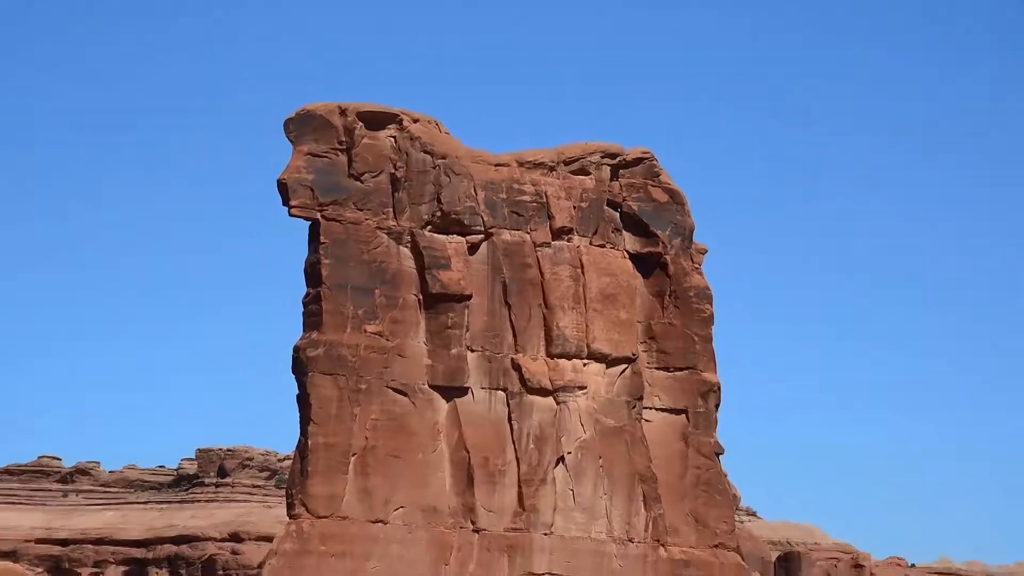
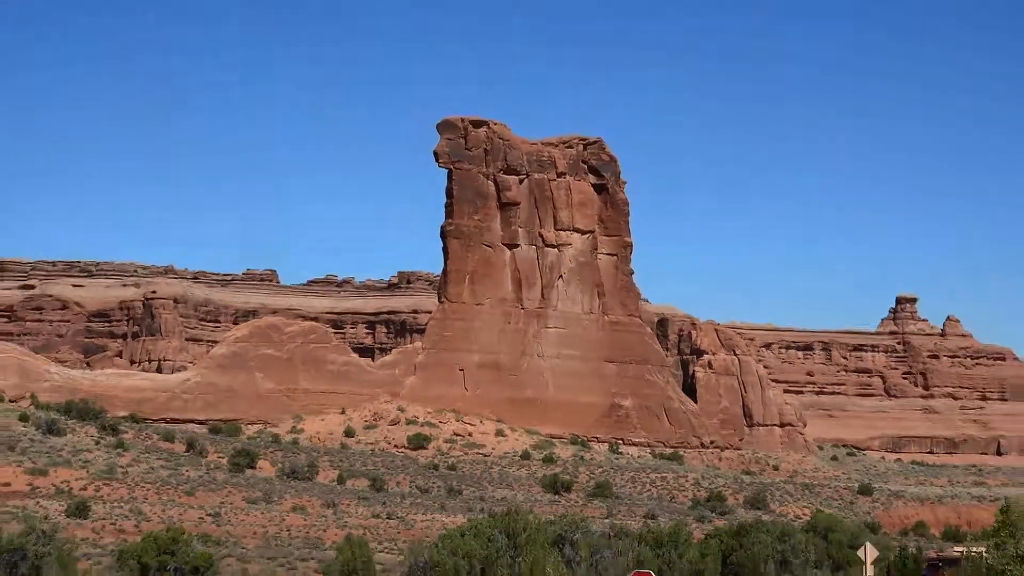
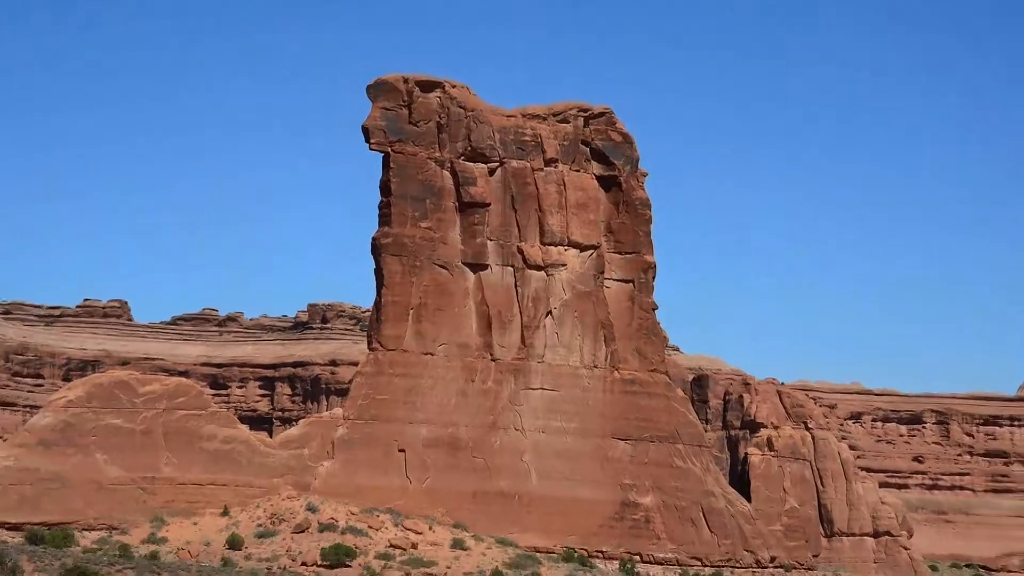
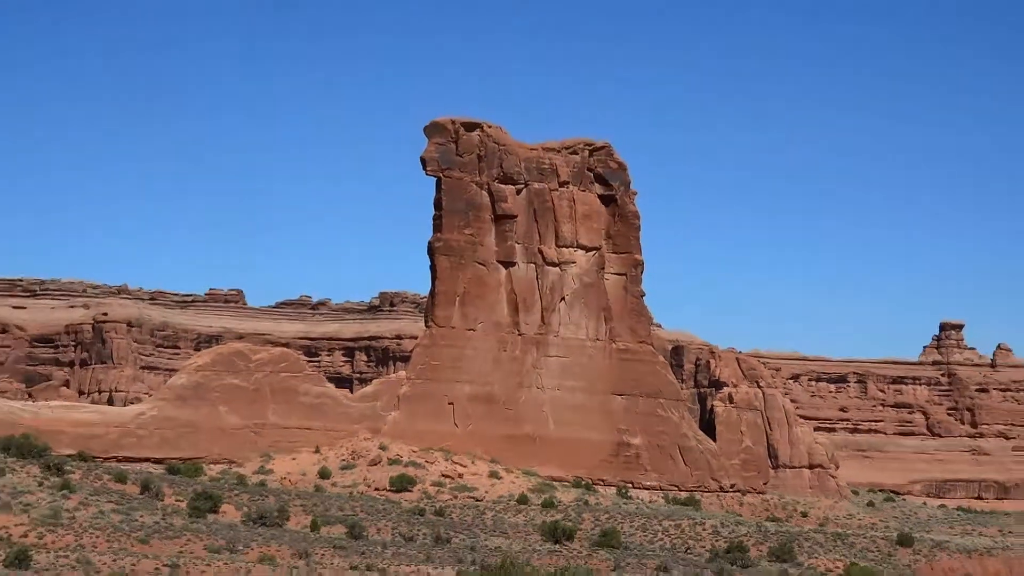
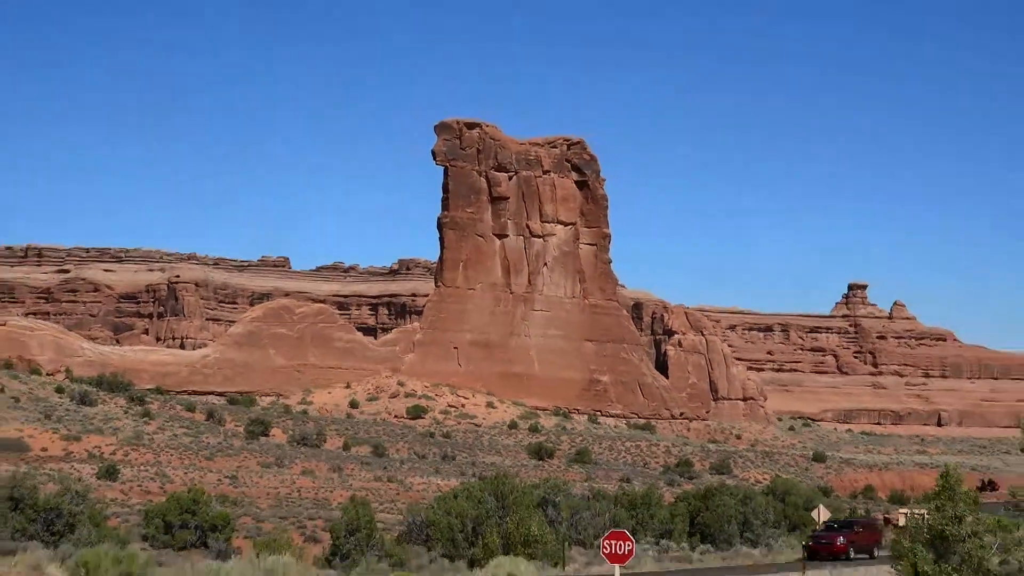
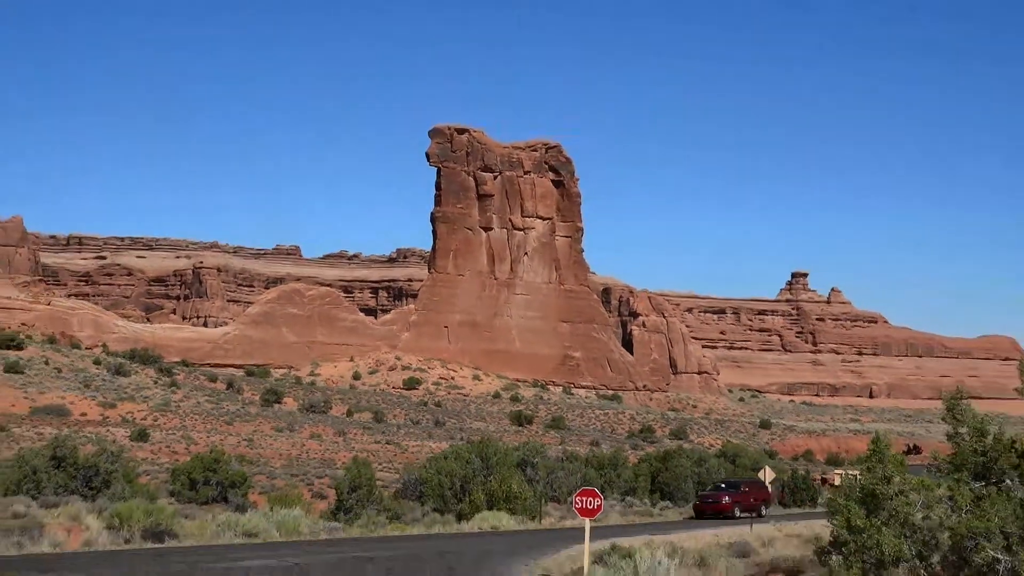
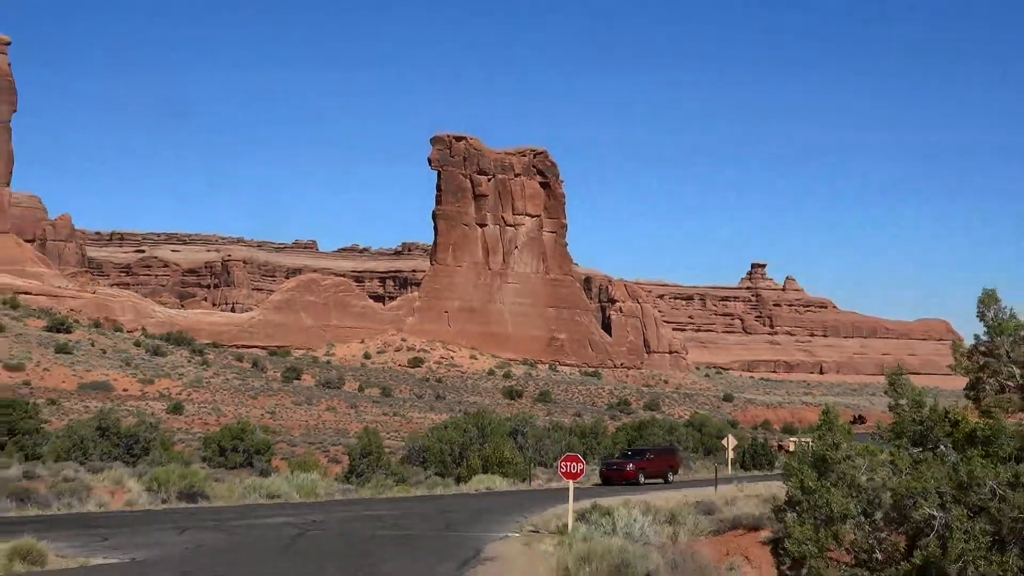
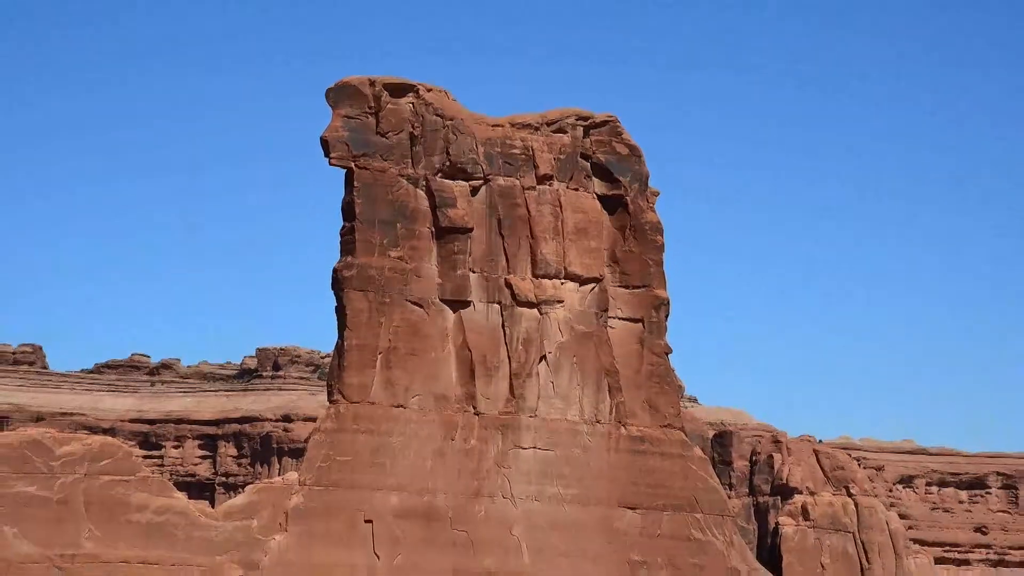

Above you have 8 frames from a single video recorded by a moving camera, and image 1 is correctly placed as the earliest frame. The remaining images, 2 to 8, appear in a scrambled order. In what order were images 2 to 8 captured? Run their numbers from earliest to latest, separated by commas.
8, 3, 4, 2, 5, 6, 7
